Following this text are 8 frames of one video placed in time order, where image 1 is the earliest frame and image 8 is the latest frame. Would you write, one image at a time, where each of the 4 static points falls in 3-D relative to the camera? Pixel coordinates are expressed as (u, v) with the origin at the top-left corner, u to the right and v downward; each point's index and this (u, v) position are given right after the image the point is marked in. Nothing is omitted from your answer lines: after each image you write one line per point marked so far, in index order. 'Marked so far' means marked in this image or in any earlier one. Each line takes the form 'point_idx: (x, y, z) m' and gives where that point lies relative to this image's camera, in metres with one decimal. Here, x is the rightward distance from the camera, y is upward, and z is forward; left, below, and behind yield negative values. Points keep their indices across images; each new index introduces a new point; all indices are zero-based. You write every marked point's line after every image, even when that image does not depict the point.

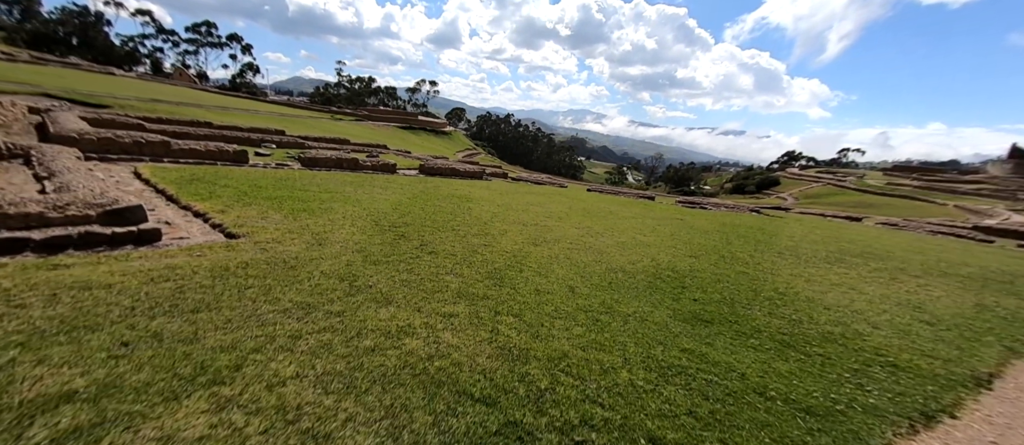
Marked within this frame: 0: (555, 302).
0: (+0.6, -1.1, +5.3) m
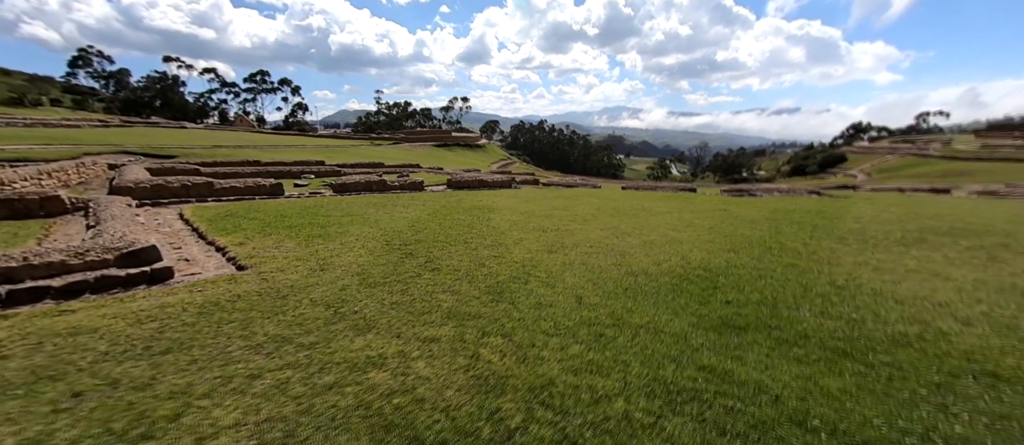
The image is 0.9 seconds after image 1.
0: (+0.6, -1.2, +4.7) m
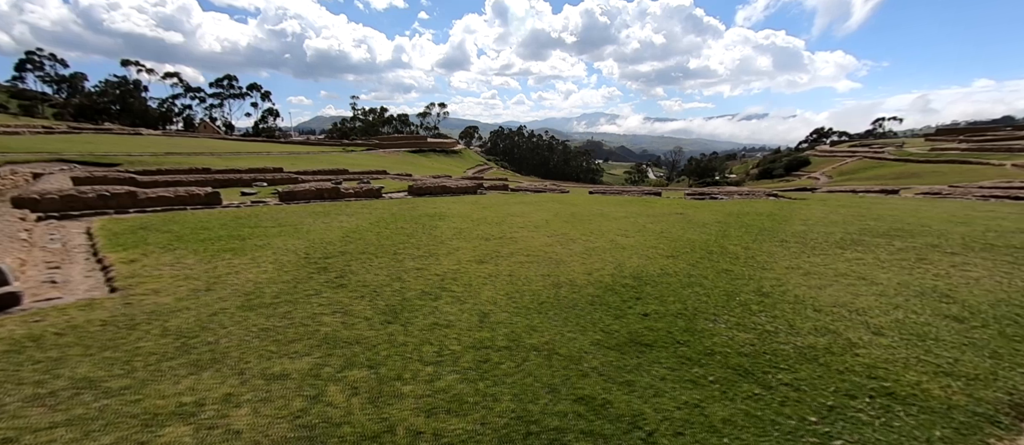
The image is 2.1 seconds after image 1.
0: (-0.7, -1.3, +4.2) m
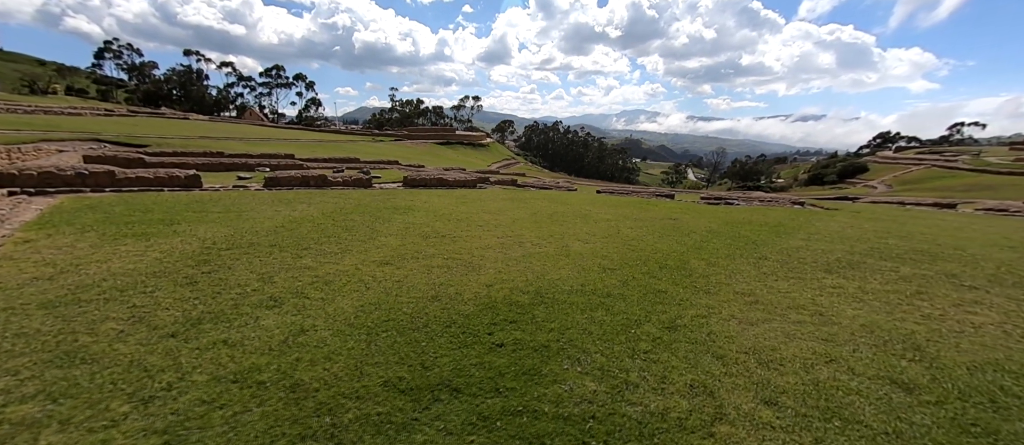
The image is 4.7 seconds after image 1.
0: (-2.8, -1.3, +3.4) m
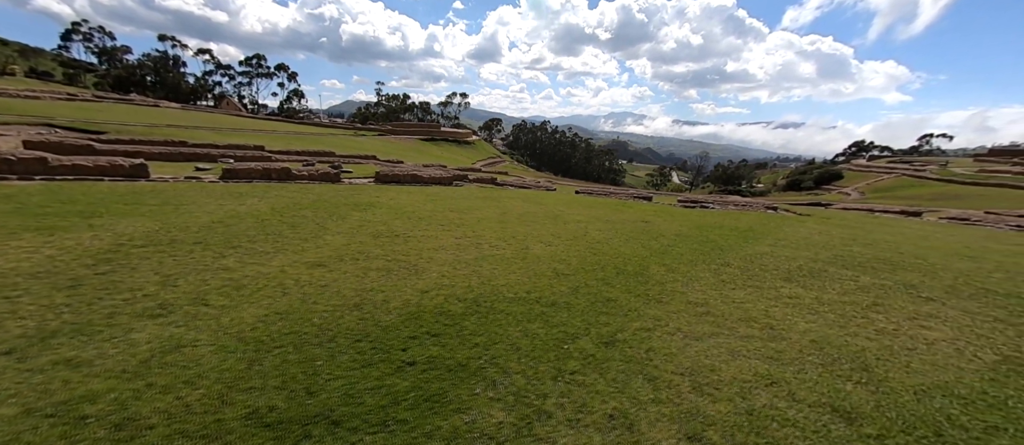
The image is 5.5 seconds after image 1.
0: (-3.6, -1.3, +2.9) m
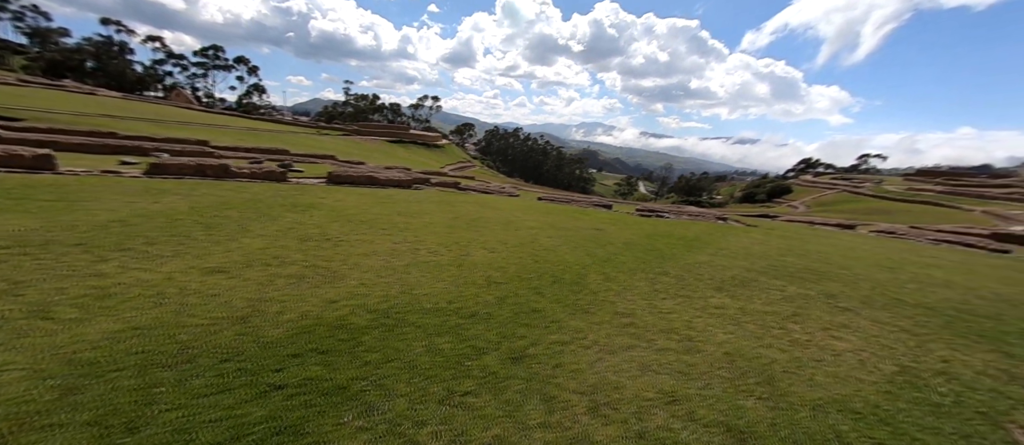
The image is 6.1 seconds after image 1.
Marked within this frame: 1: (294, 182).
0: (-4.6, -1.2, +2.2) m
1: (-11.3, +2.1, +19.6) m
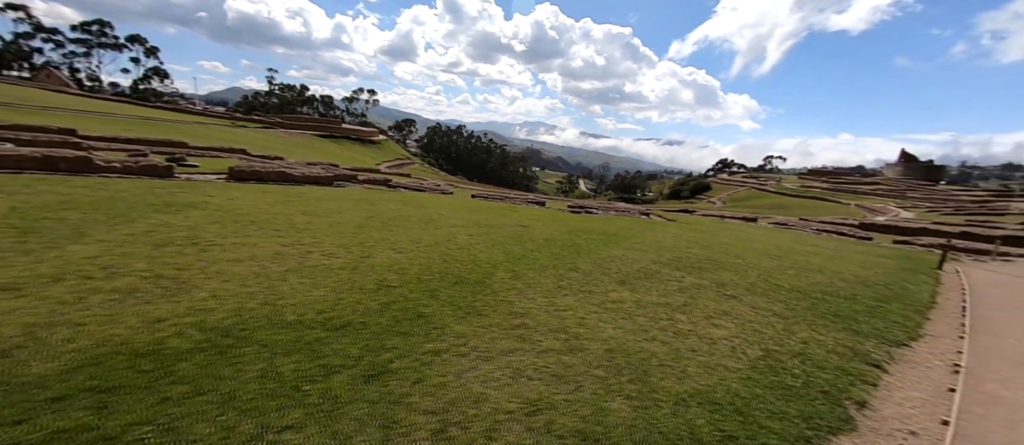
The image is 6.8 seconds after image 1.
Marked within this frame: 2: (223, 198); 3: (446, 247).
0: (-5.6, -1.3, +1.0) m
1: (-15.0, +2.0, +17.1) m
2: (-10.6, +0.9, +13.8) m
3: (-1.9, -0.7, +10.9) m
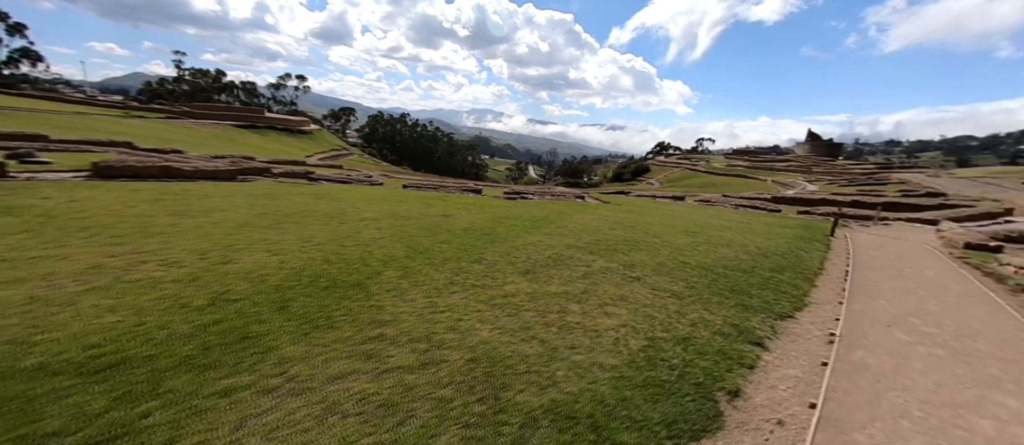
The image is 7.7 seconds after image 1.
0: (-6.7, -1.6, -0.6) m
1: (-18.3, +1.6, +14.0) m
2: (-13.5, +0.7, +11.3) m
3: (-4.4, -0.5, +9.7) m
